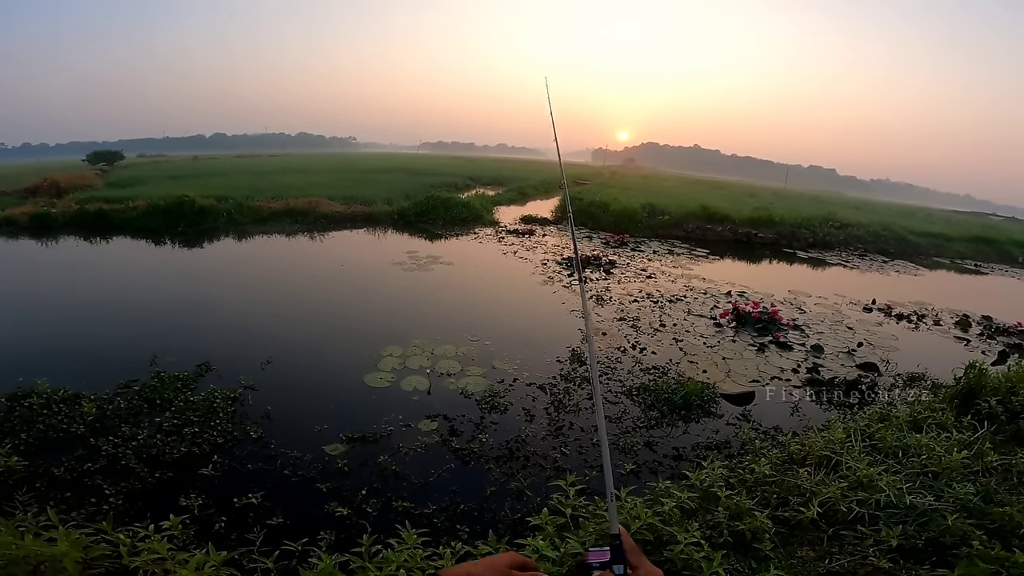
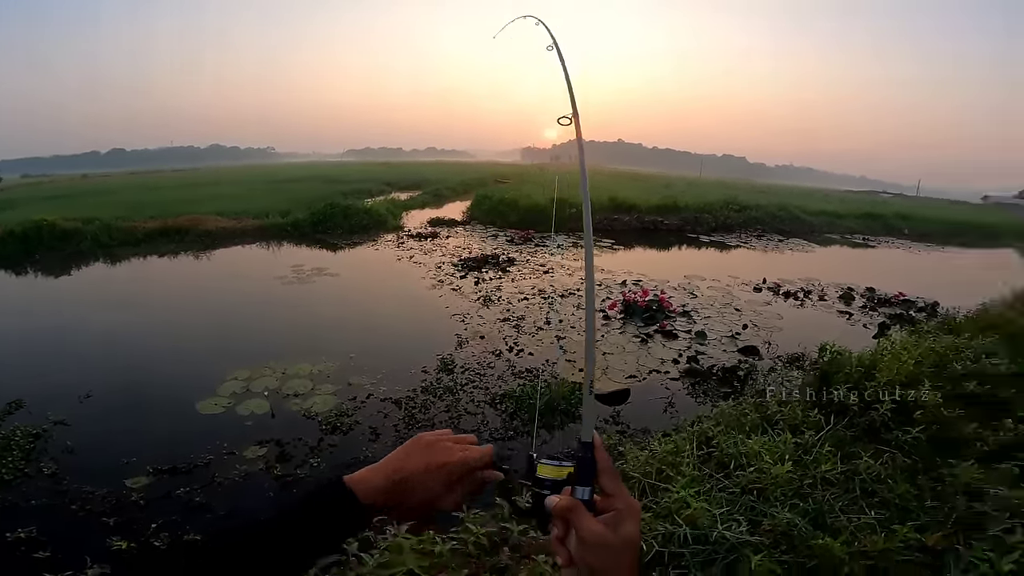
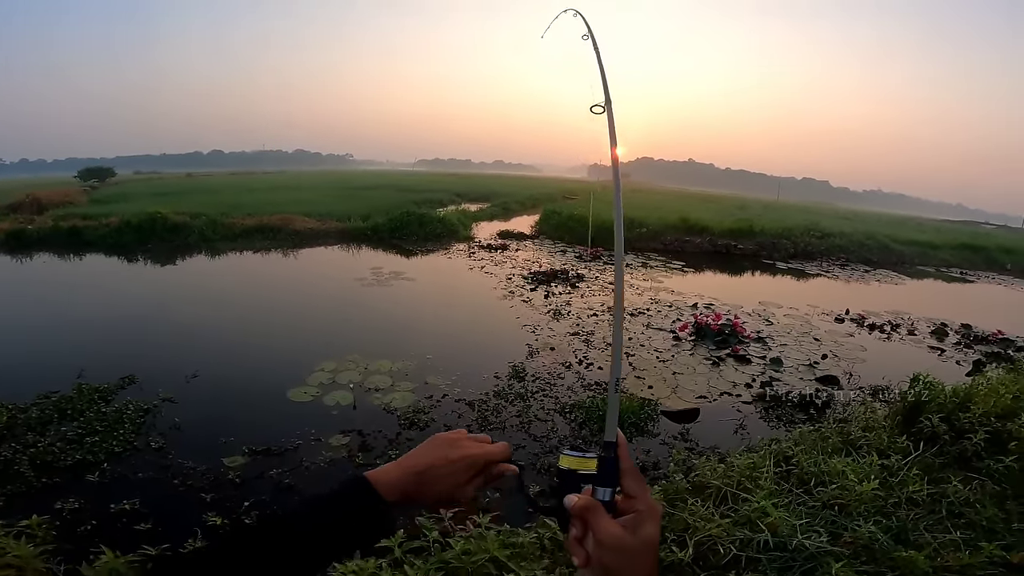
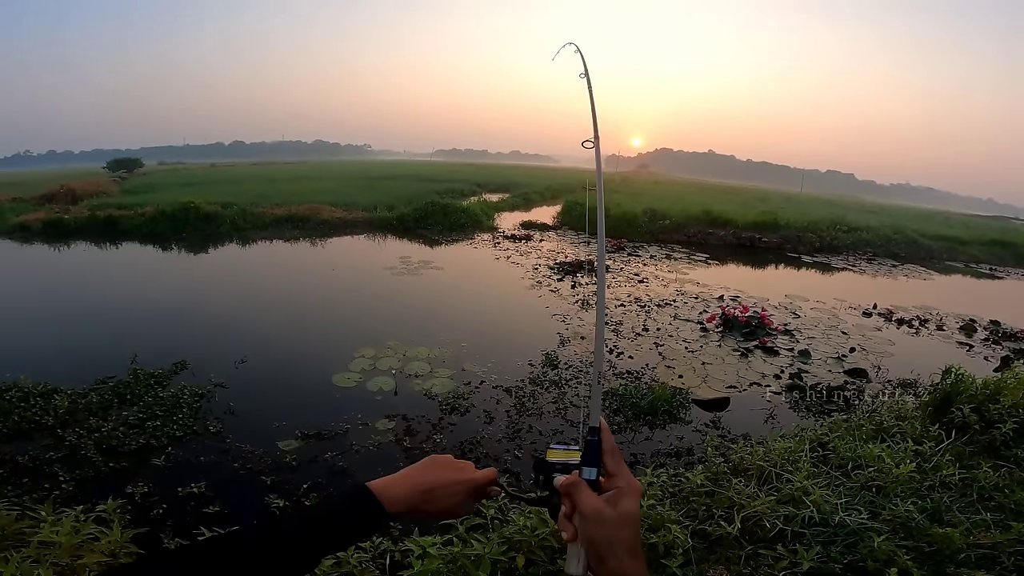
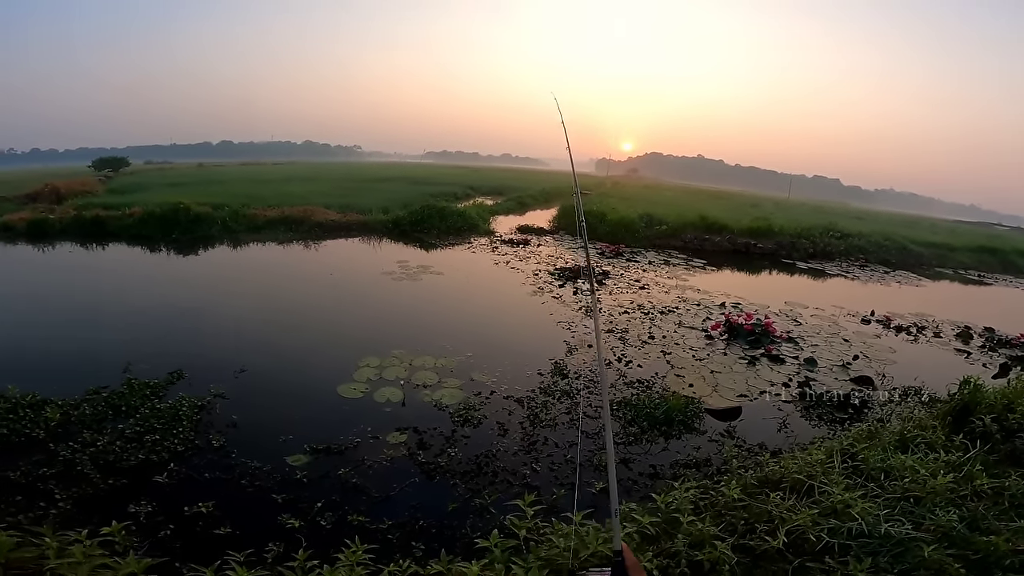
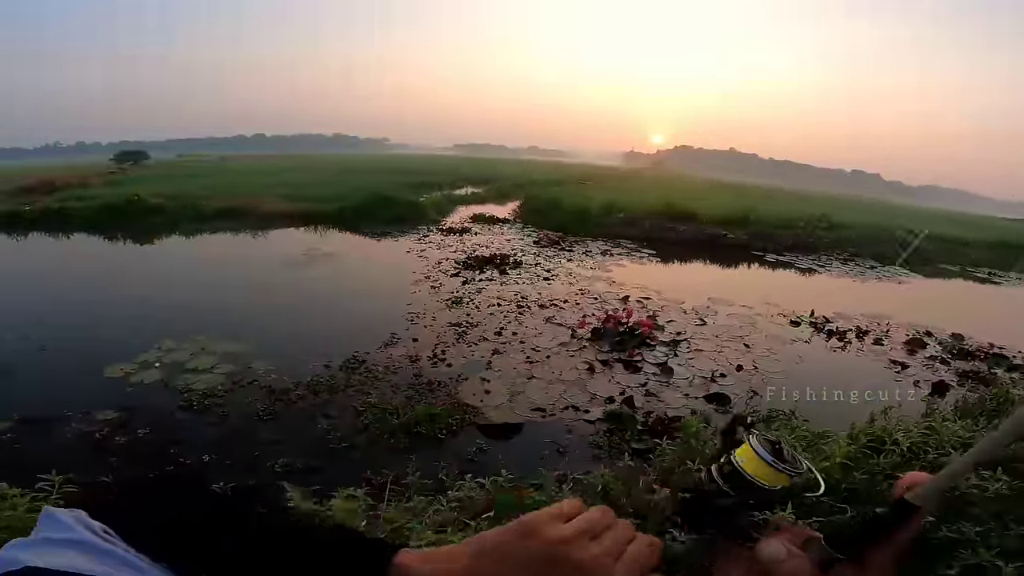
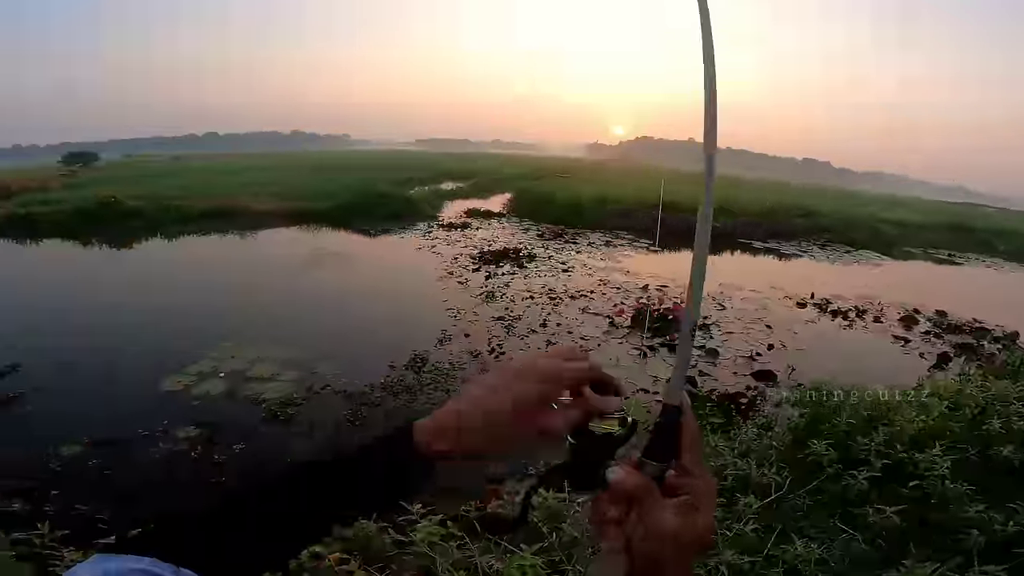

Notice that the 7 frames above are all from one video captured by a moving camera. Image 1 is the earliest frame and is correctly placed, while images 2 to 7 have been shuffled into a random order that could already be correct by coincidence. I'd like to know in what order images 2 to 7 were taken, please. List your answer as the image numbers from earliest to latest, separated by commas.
5, 4, 3, 2, 7, 6
